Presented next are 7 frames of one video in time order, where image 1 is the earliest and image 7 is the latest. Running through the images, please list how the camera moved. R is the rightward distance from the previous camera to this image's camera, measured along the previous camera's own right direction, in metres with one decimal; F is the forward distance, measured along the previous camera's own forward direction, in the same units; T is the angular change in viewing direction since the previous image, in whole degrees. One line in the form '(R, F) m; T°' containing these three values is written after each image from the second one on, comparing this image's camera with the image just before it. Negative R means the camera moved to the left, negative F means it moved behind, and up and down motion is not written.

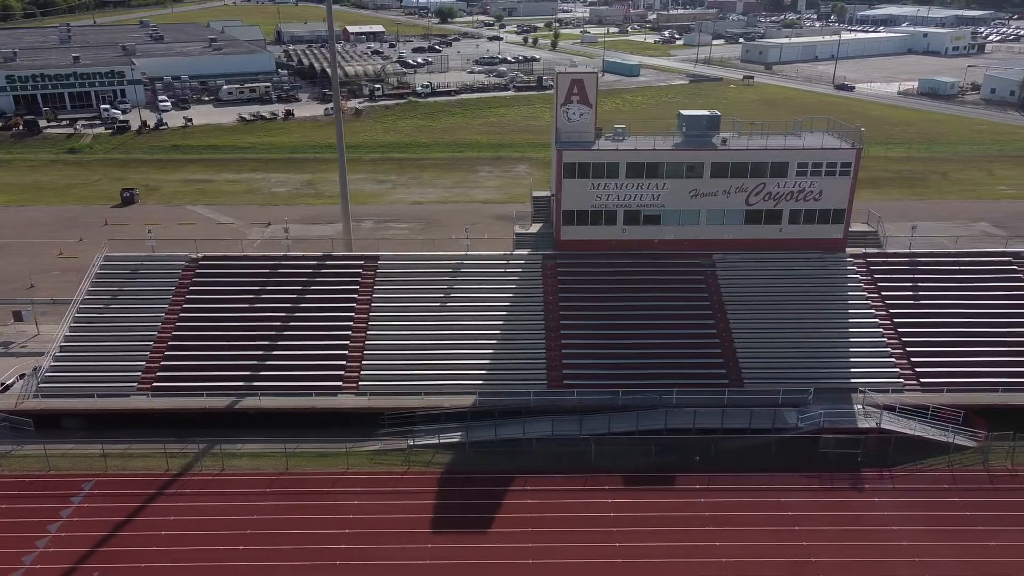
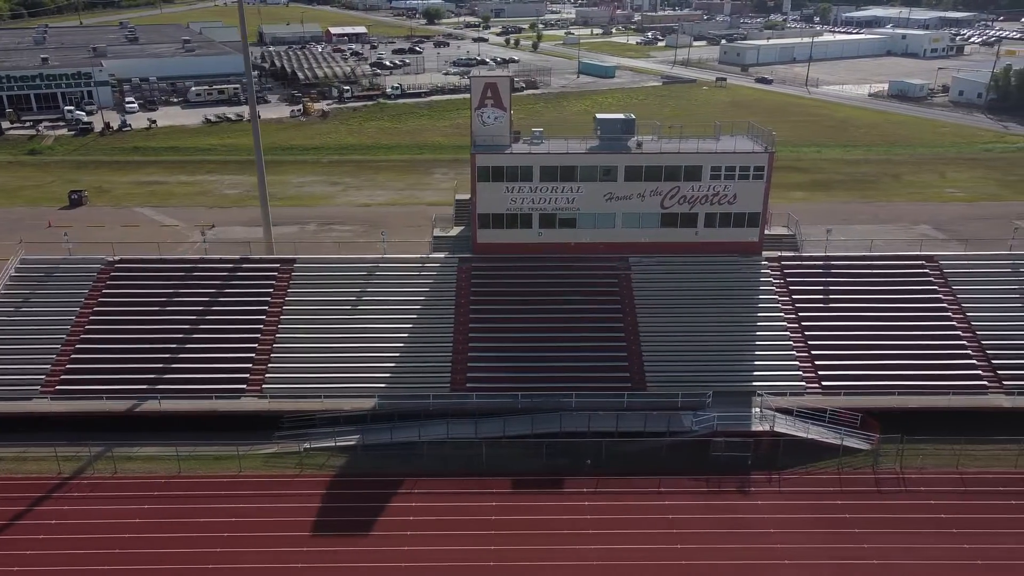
(+2.8, -0.1) m; 0°
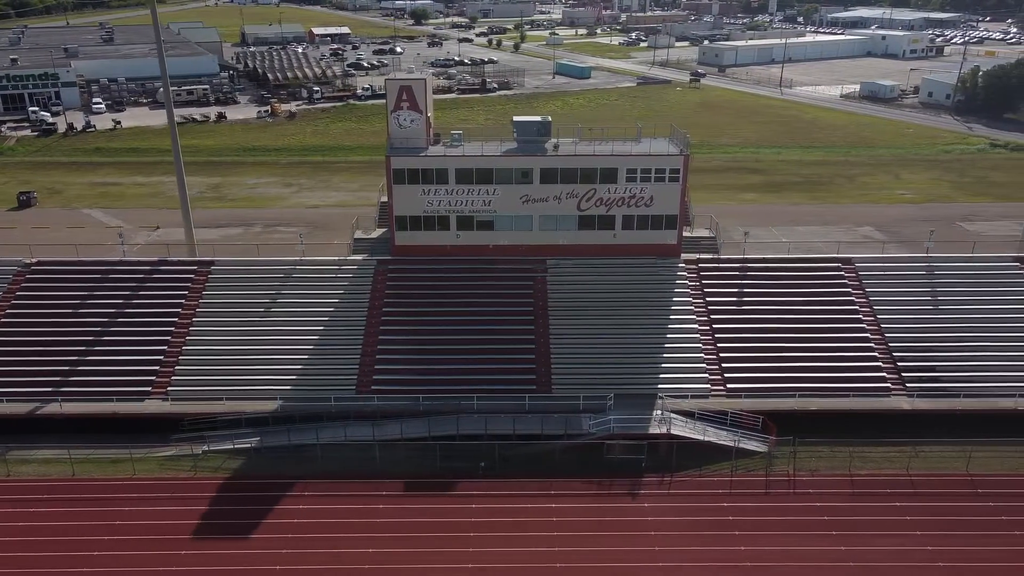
(+2.7, -0.1) m; 0°
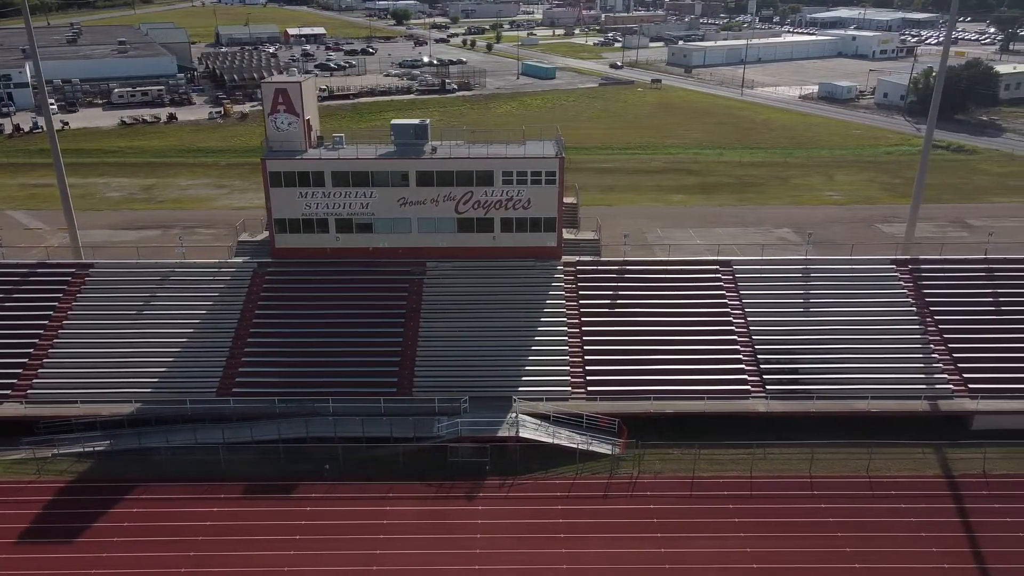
(+4.0, -0.1) m; 0°
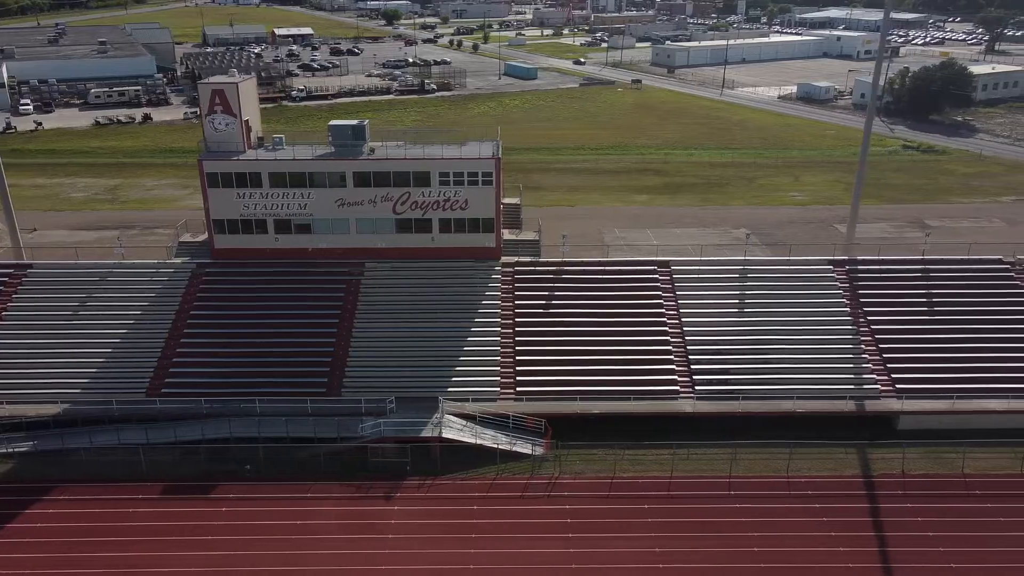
(+2.1, -0.1) m; 0°
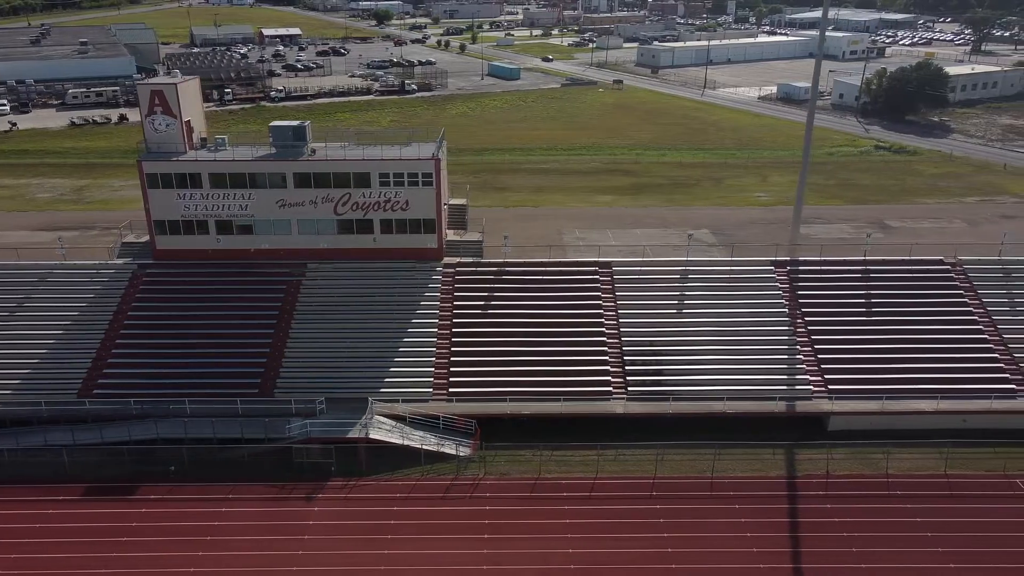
(+2.0, 0.0) m; 0°
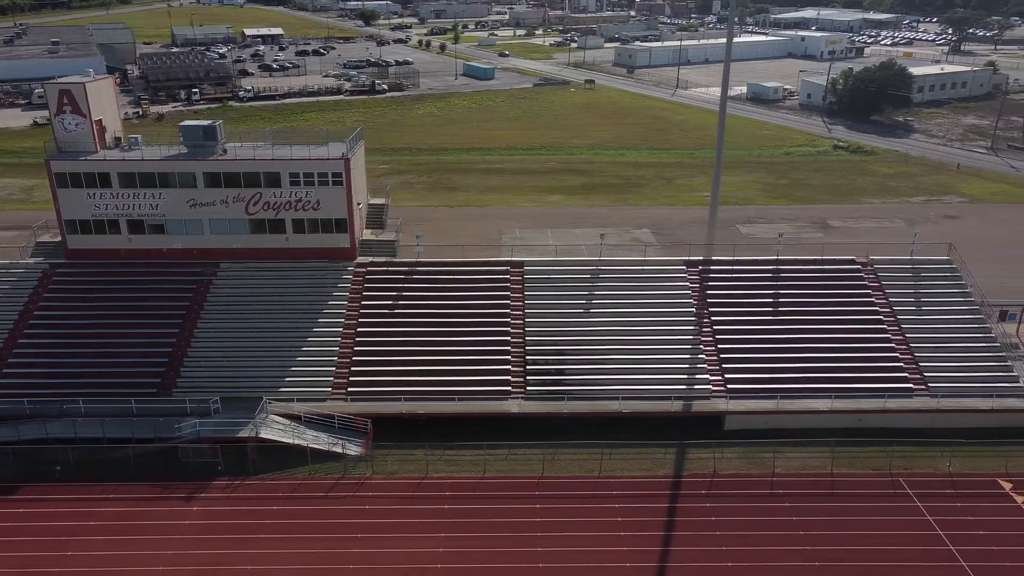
(+2.9, 0.0) m; 0°
